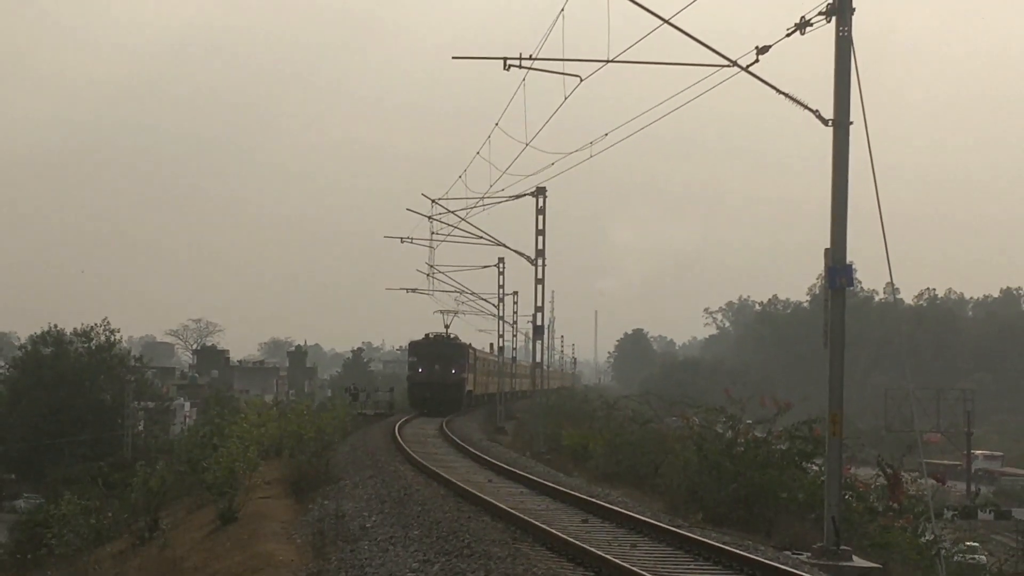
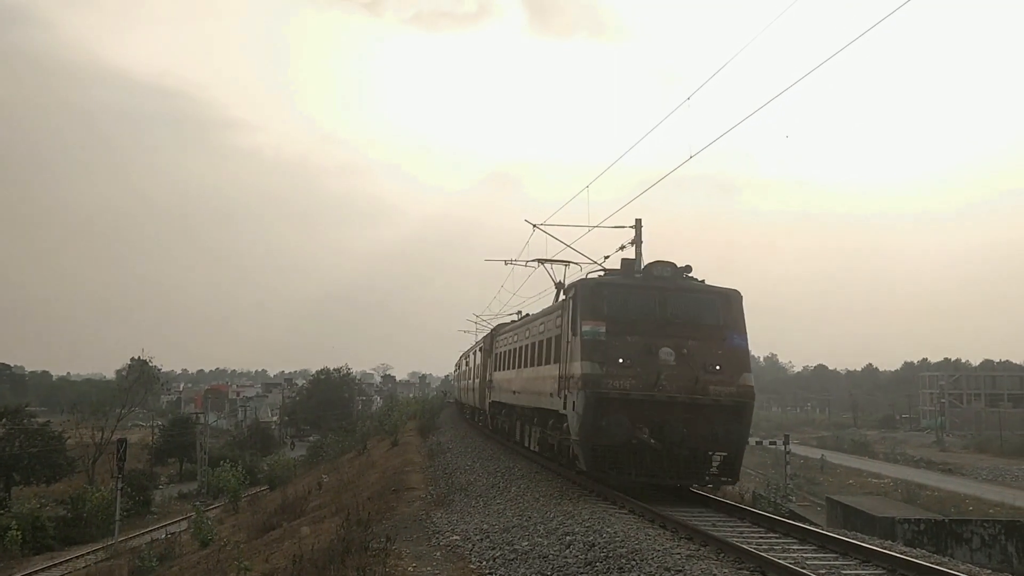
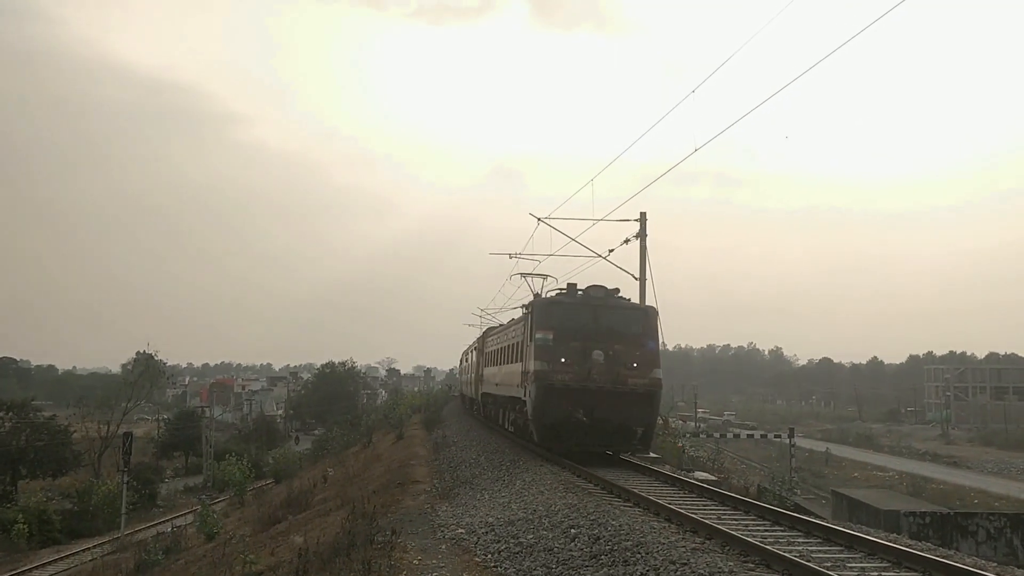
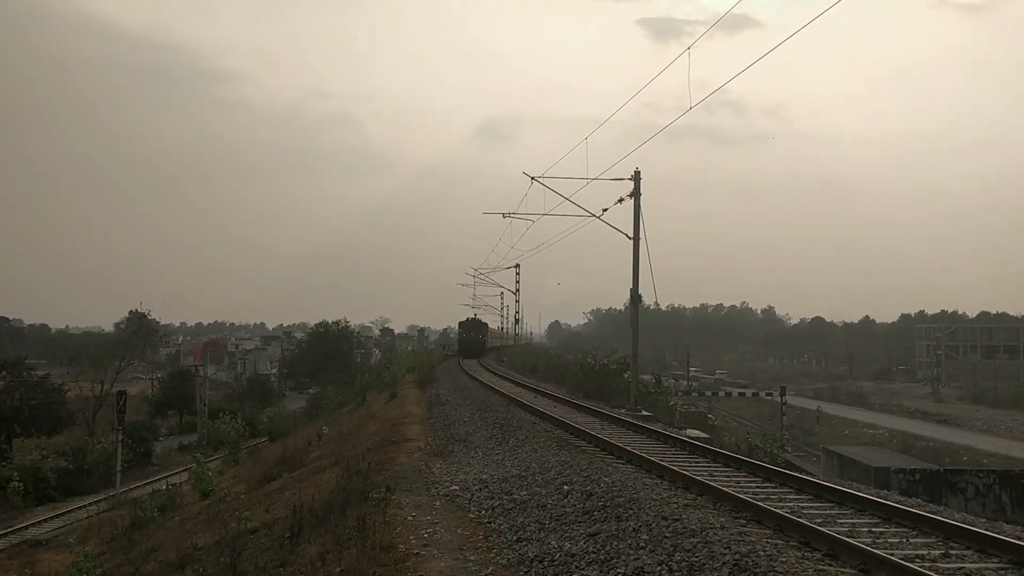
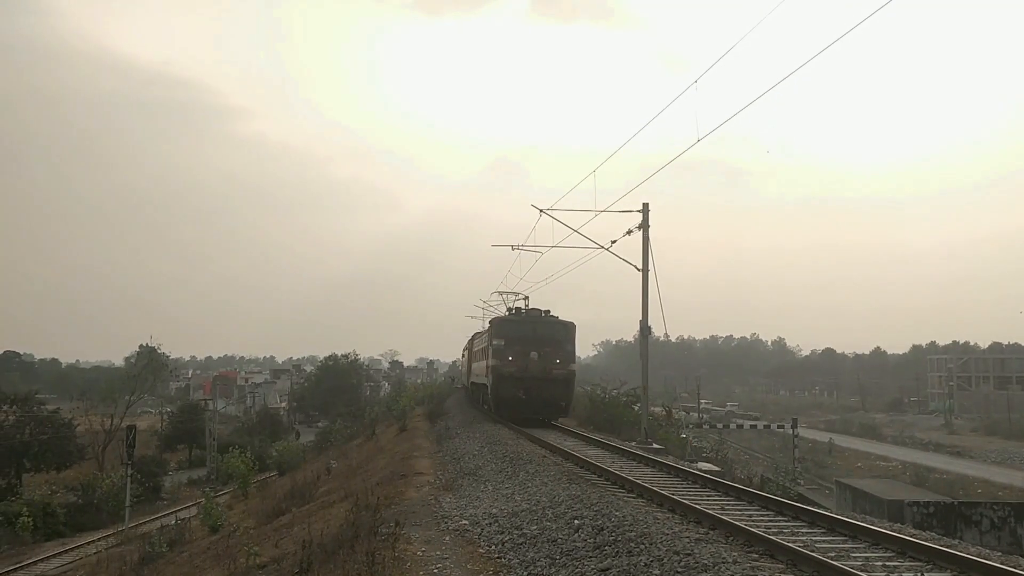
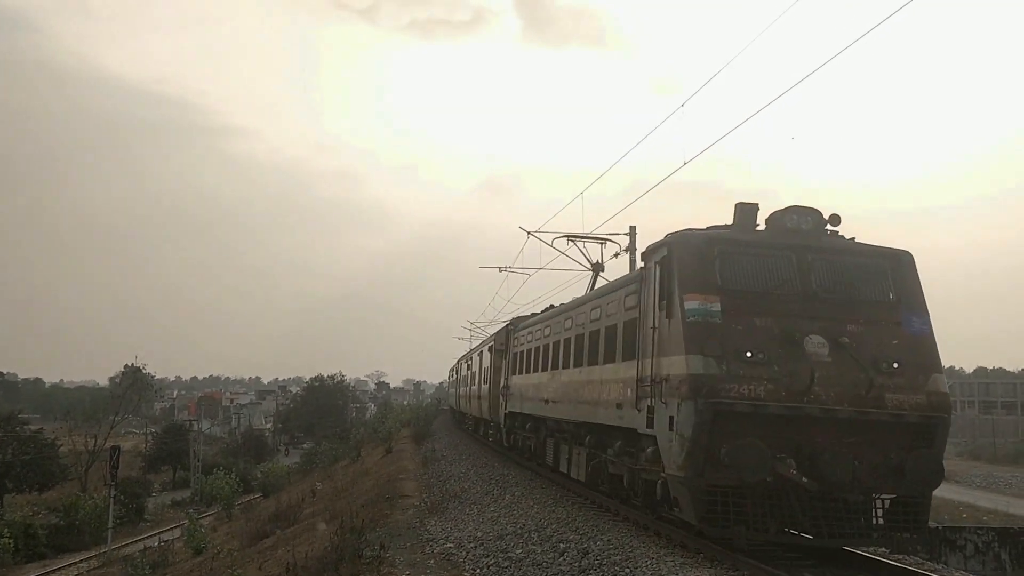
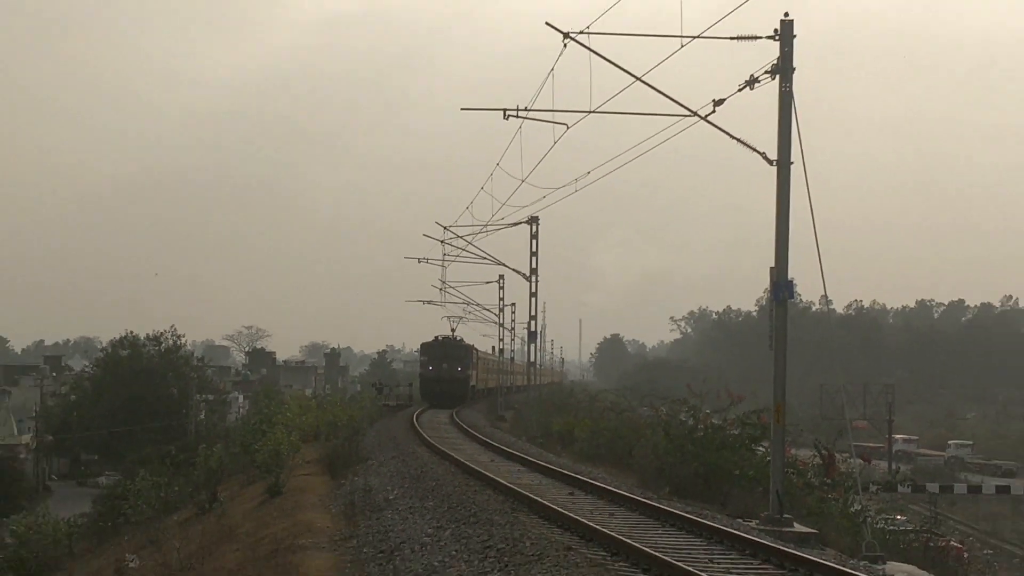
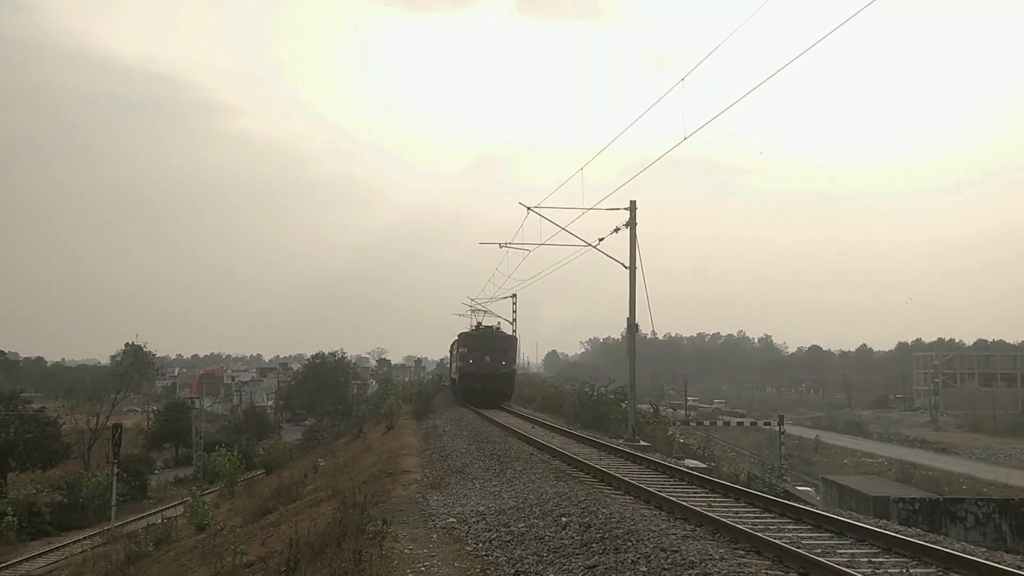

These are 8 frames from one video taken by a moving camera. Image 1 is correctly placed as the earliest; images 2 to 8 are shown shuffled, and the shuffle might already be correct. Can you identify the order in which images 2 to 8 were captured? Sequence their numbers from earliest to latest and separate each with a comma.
7, 4, 8, 5, 3, 2, 6
